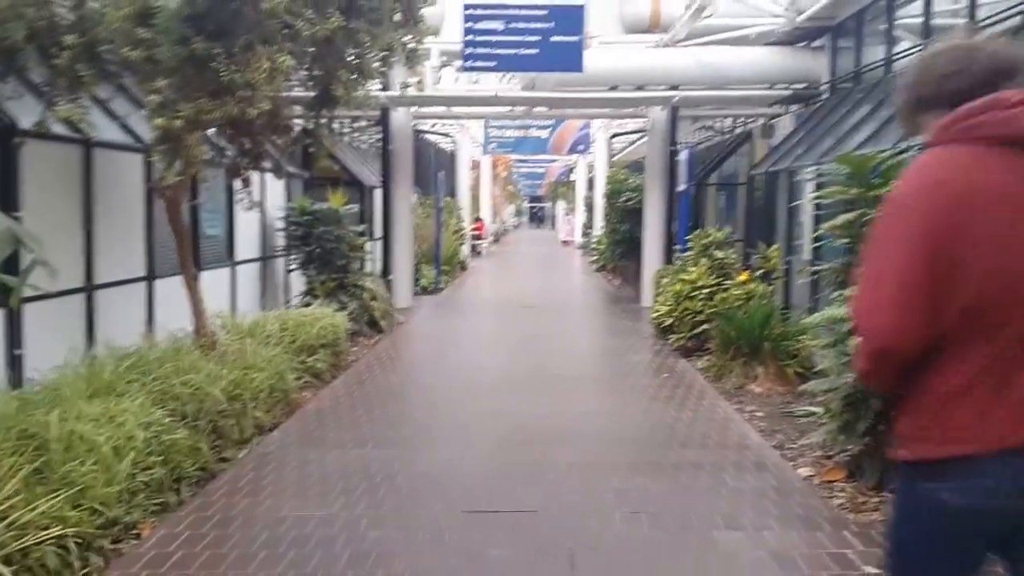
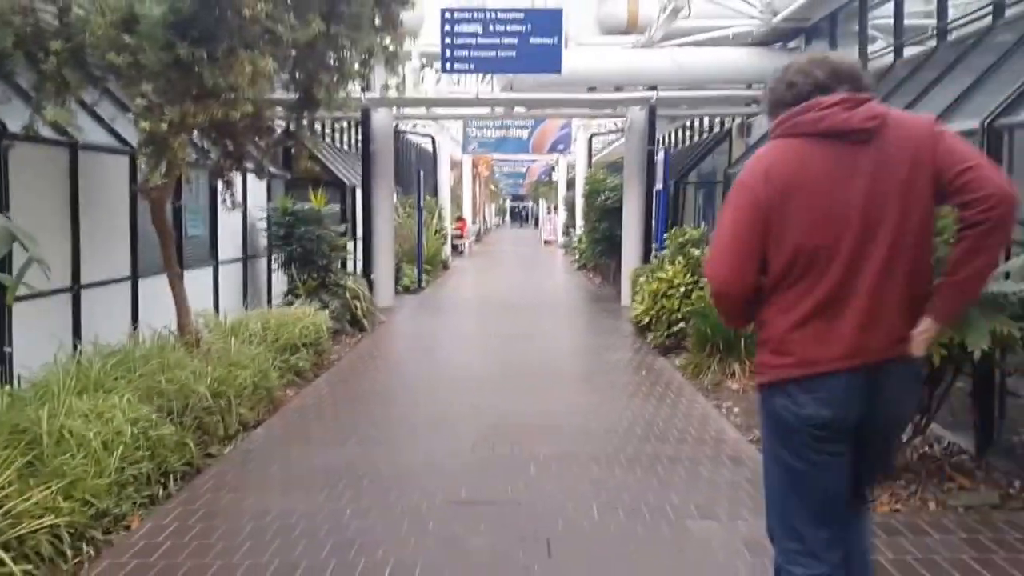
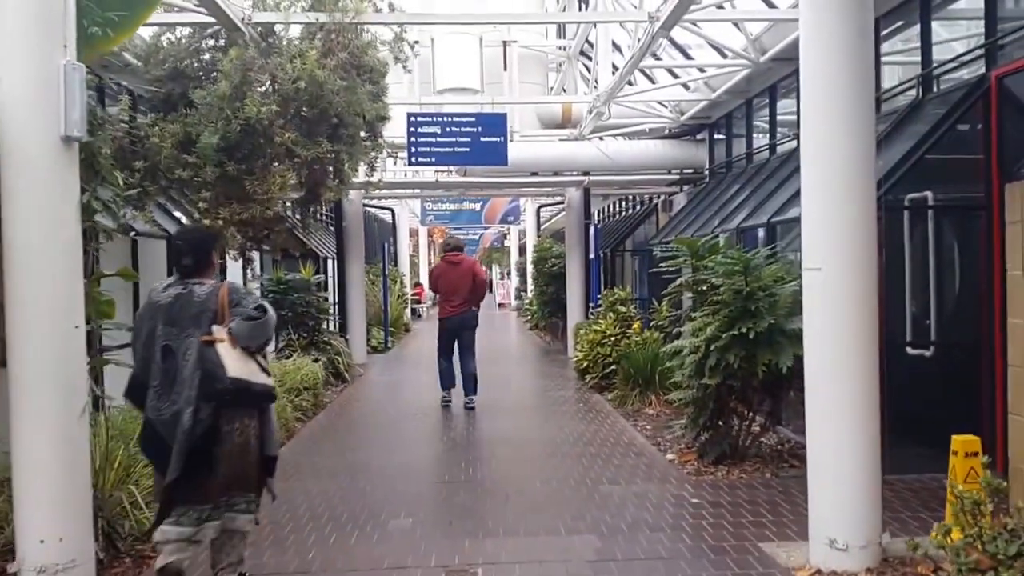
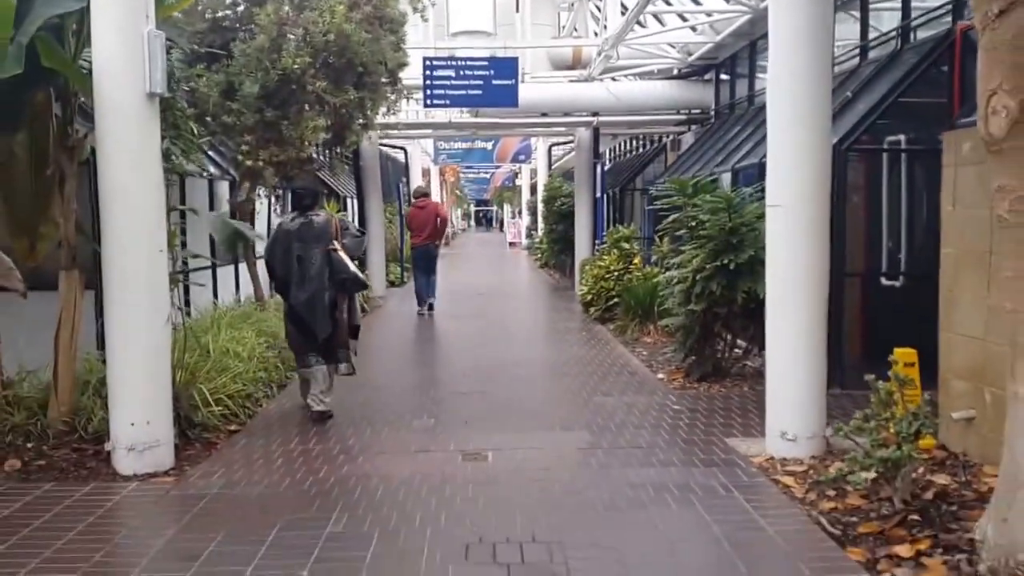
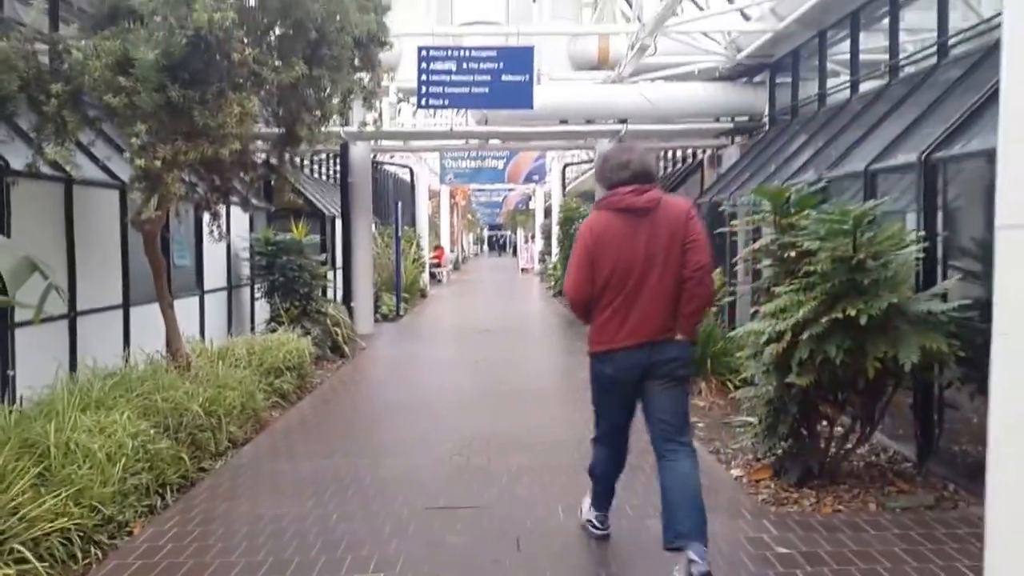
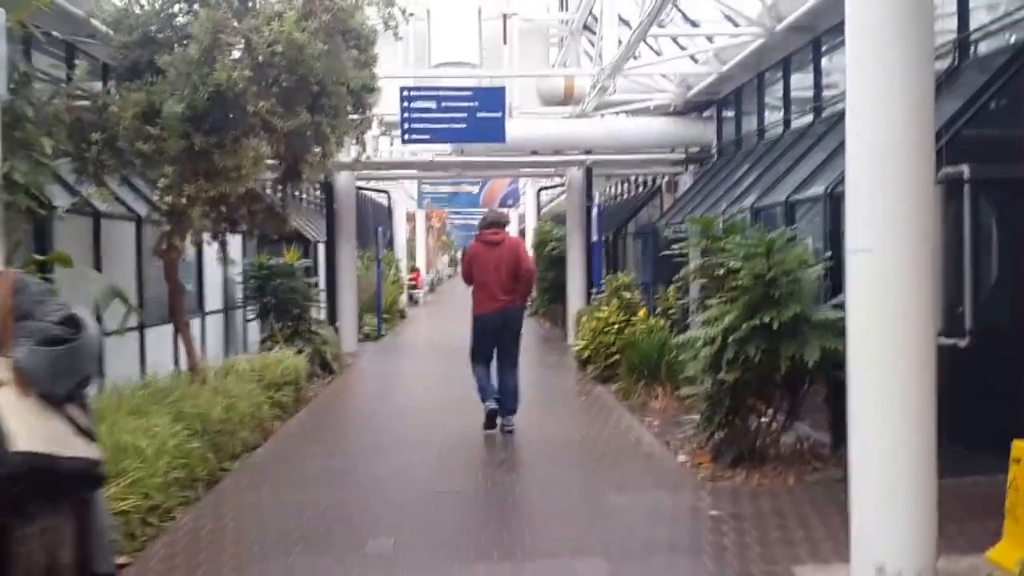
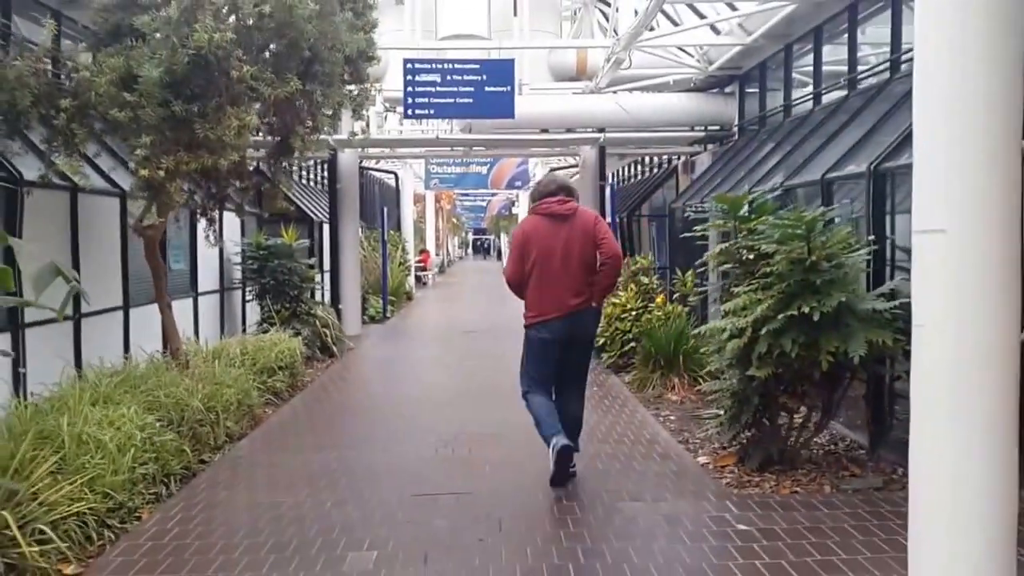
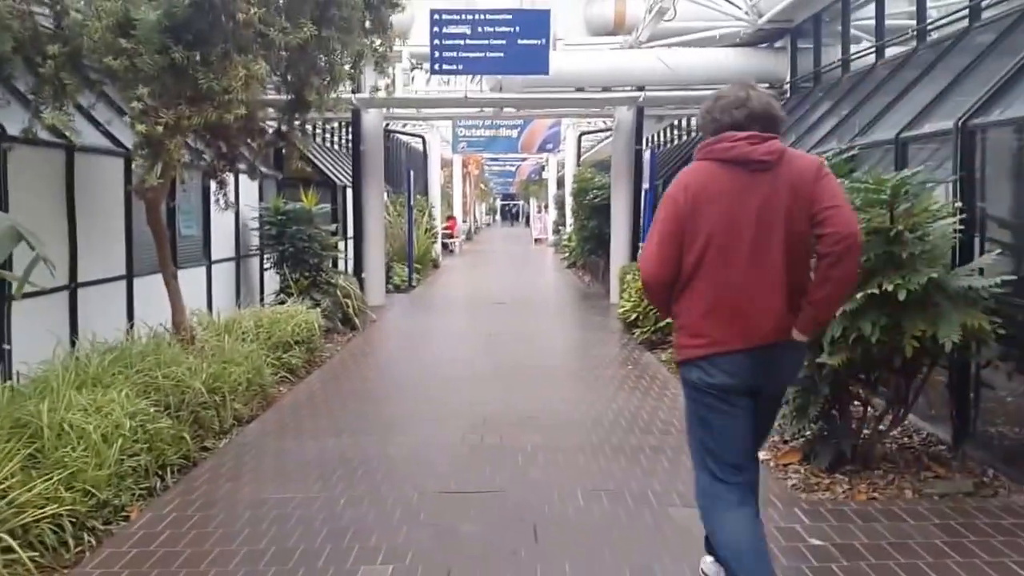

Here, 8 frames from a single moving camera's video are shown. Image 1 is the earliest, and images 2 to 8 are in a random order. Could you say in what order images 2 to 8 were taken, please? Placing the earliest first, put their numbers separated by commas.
2, 8, 5, 7, 6, 3, 4
